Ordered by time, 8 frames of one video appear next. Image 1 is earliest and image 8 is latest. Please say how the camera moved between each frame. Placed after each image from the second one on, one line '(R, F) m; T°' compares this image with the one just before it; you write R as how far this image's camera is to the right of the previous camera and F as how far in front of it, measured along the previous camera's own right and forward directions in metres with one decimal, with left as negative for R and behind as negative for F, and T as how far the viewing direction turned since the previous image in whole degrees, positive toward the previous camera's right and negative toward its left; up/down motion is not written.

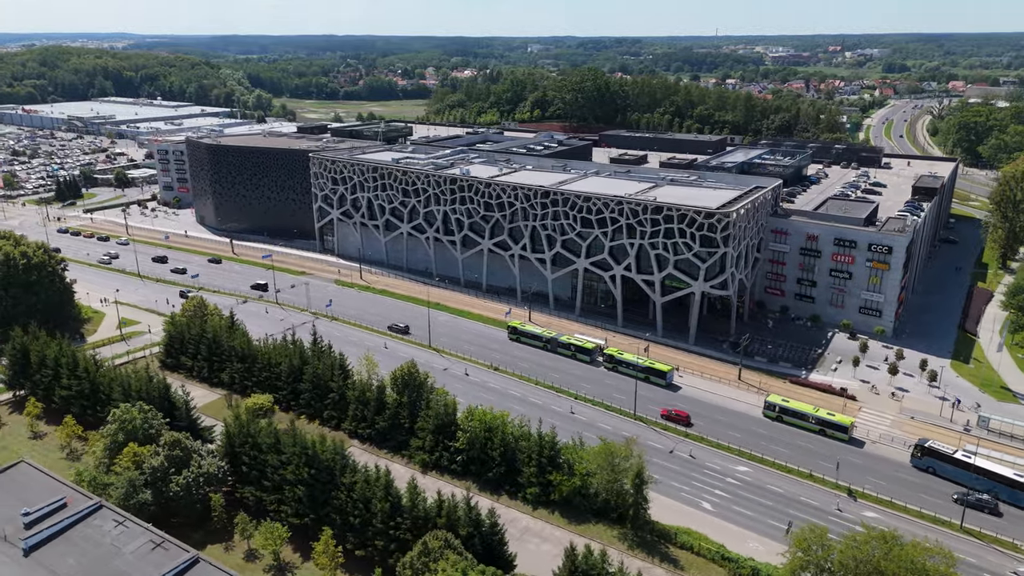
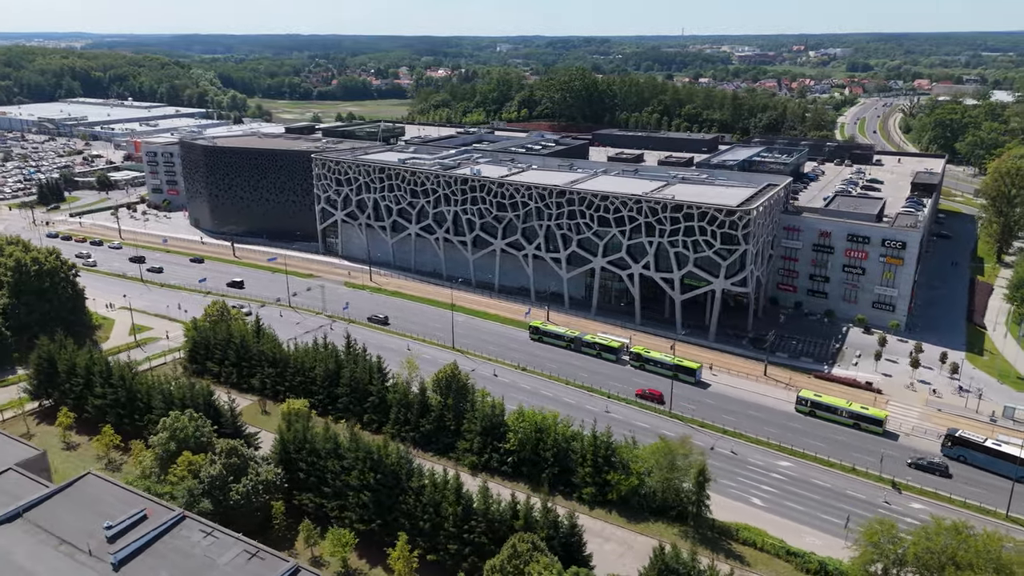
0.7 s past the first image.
(-5.0, +0.3) m; +2°
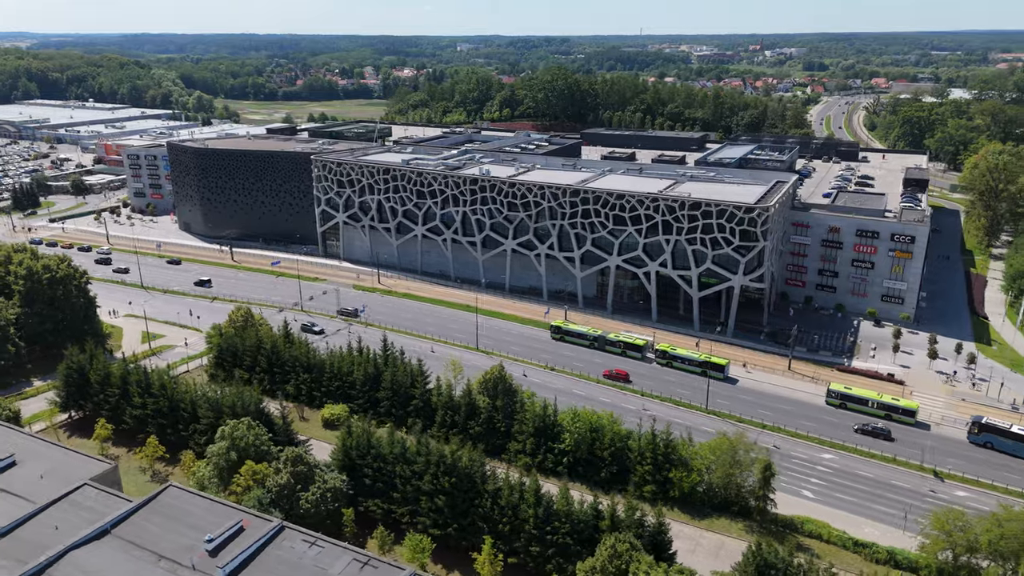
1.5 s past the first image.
(-5.7, +0.3) m; +3°
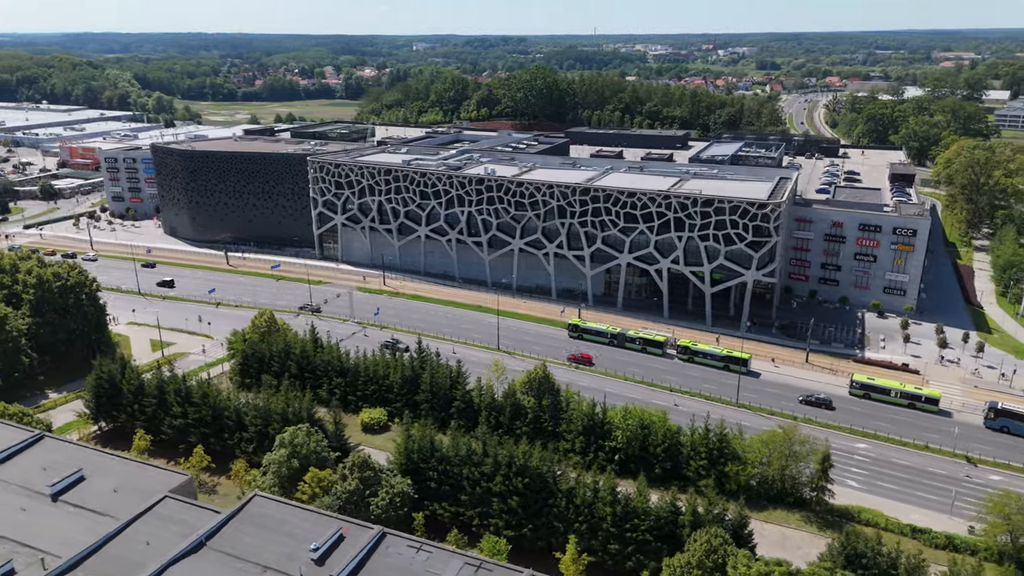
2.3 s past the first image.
(-5.7, +0.2) m; +3°
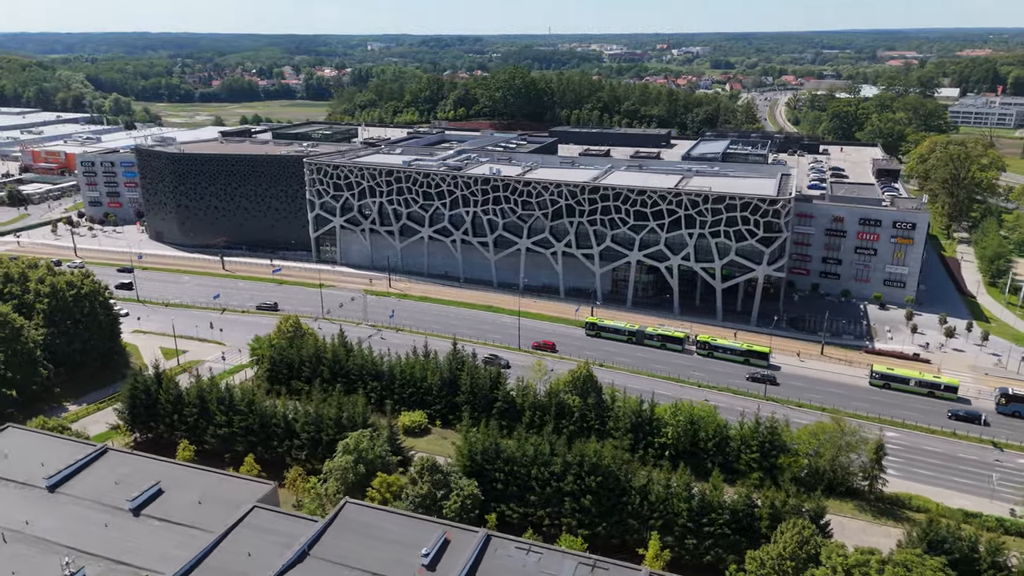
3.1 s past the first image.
(-5.7, +0.2) m; +3°
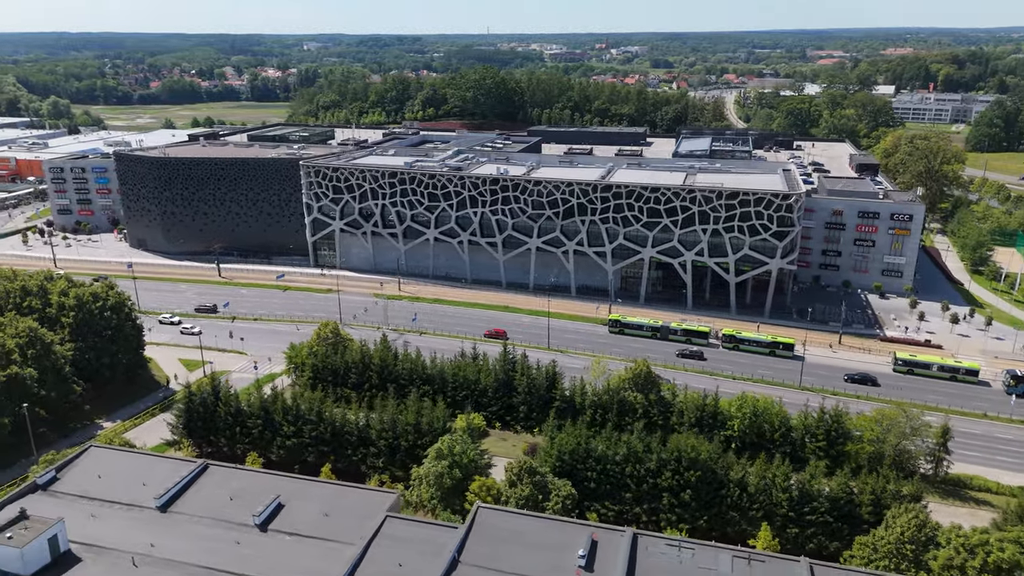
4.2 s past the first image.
(-7.8, +0.4) m; +4°
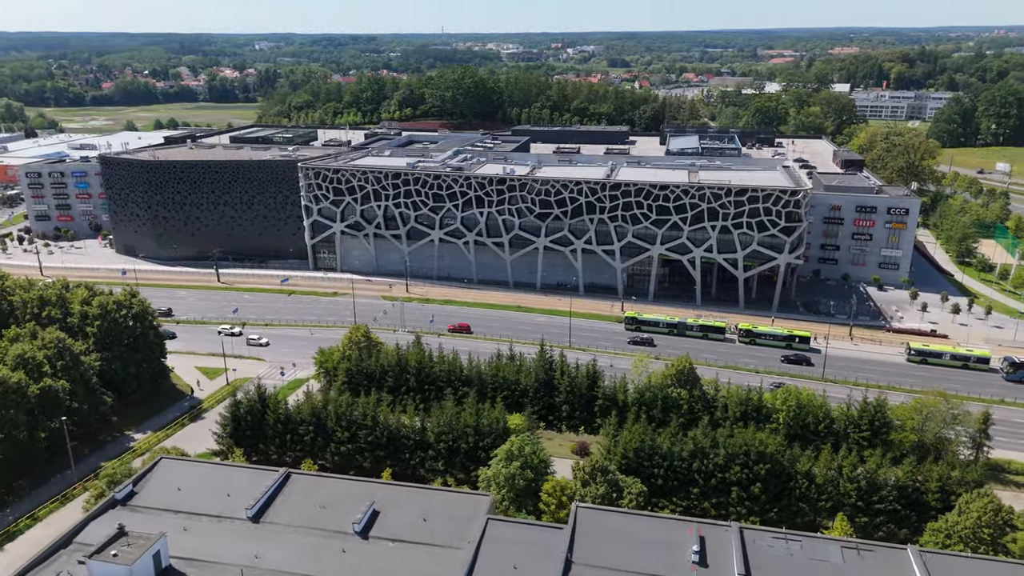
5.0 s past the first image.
(-5.8, +0.2) m; +3°
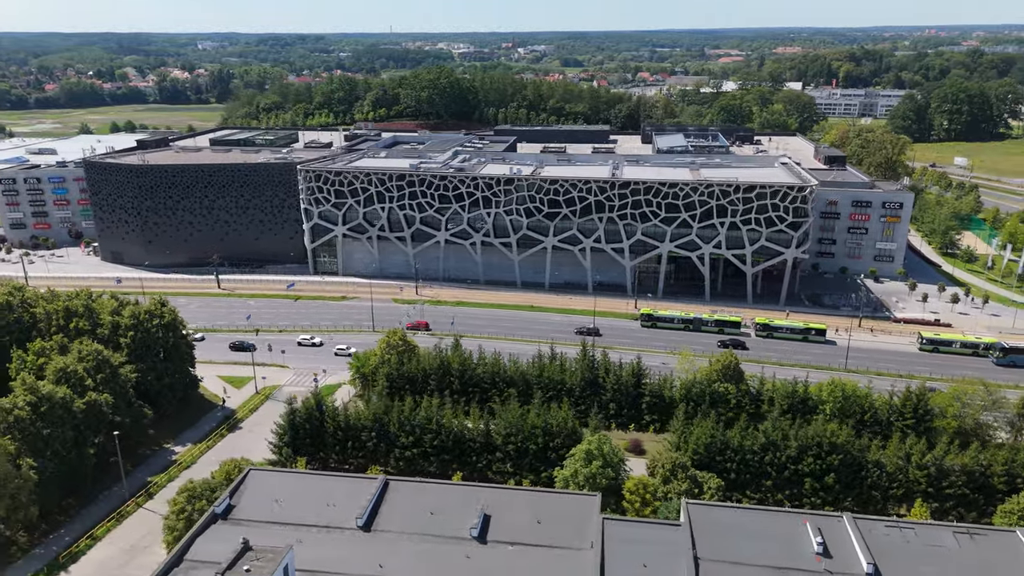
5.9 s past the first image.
(-6.5, +0.2) m; +4°
